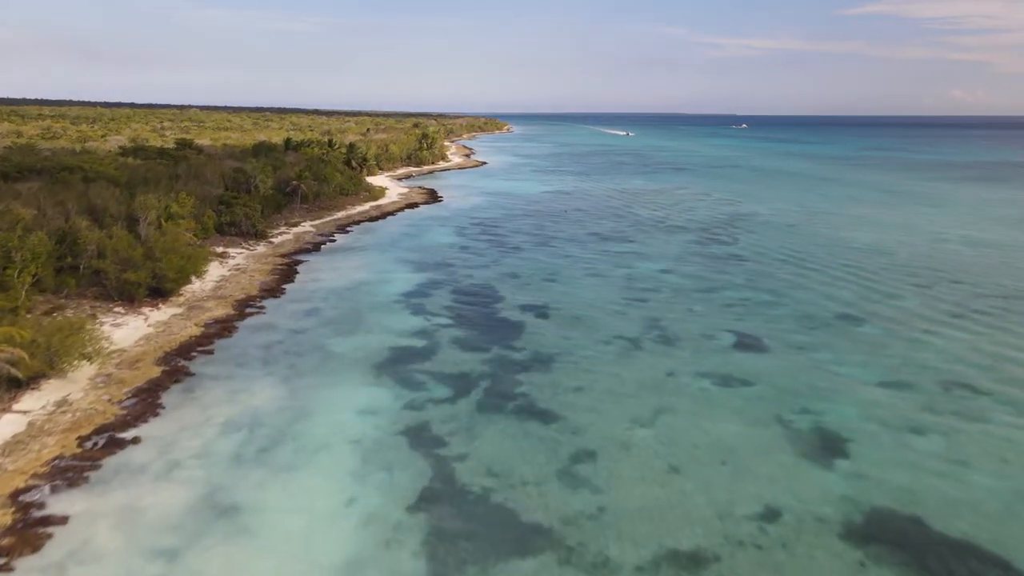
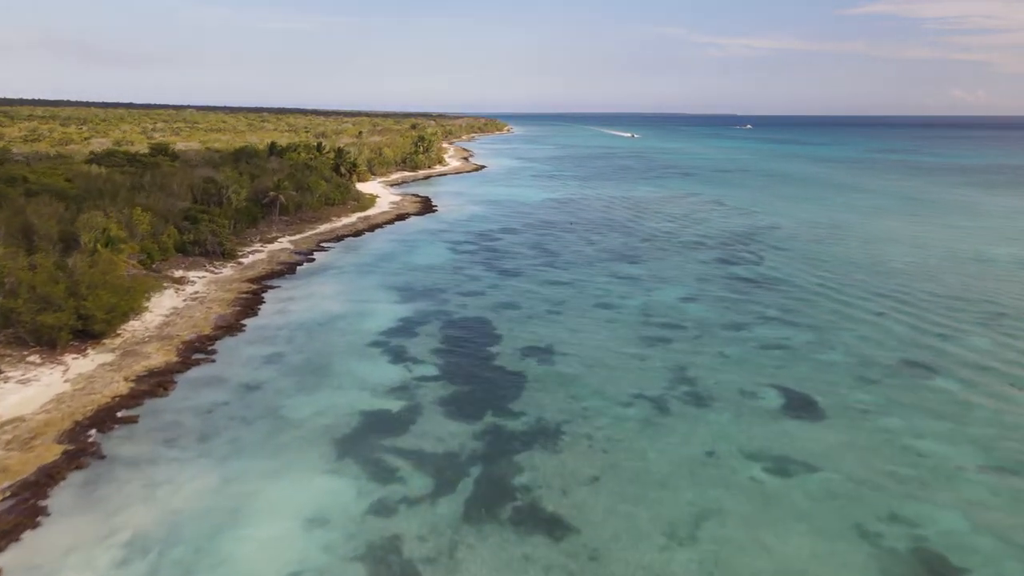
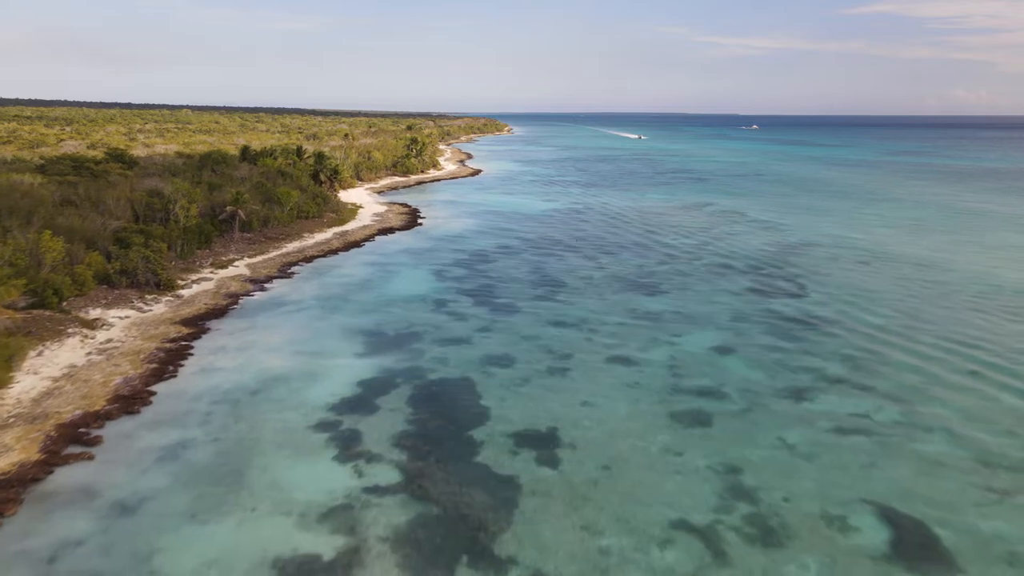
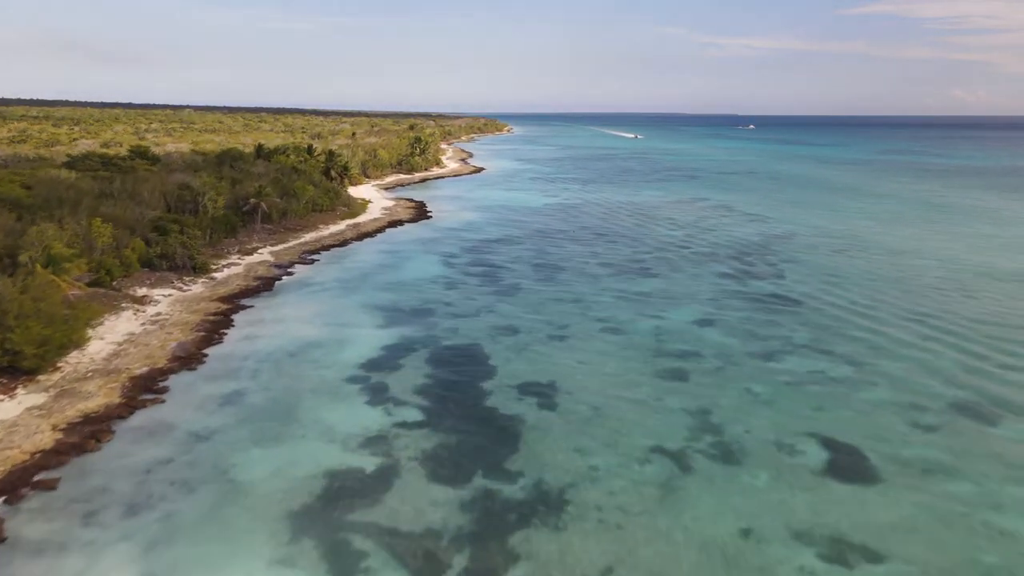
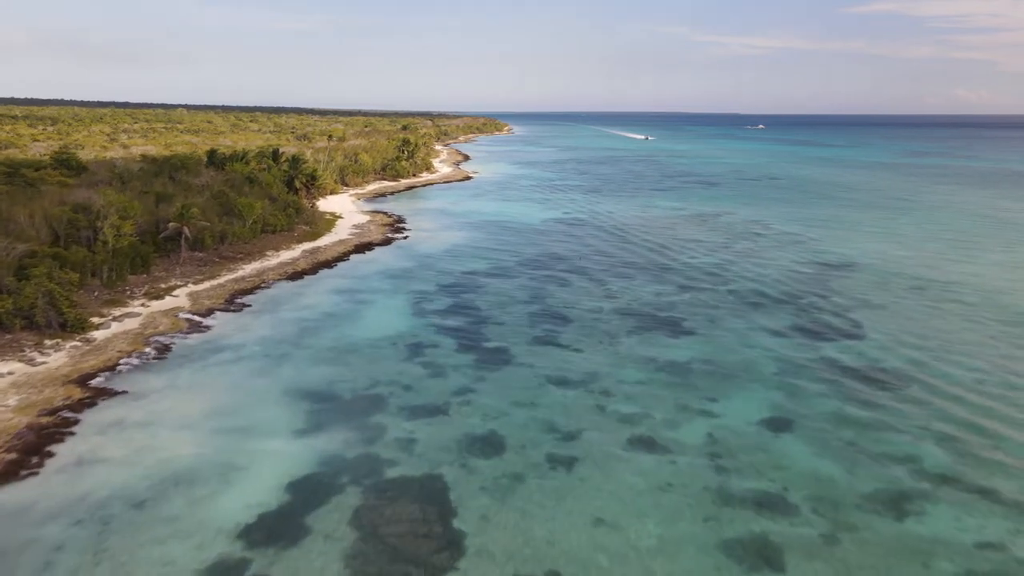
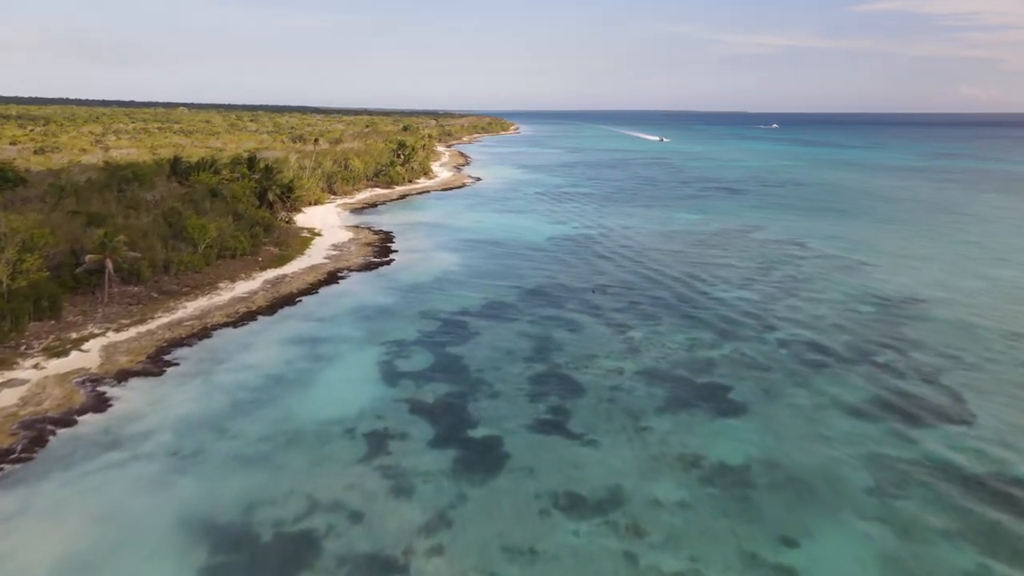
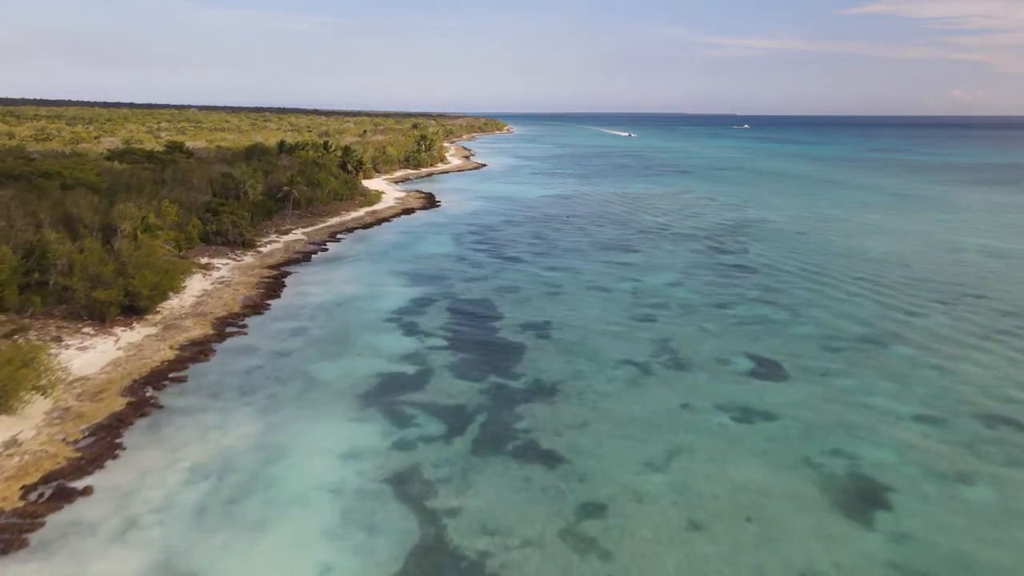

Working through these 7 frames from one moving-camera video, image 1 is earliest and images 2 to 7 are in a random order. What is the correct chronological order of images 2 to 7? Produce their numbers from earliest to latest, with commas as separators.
7, 2, 4, 3, 5, 6
